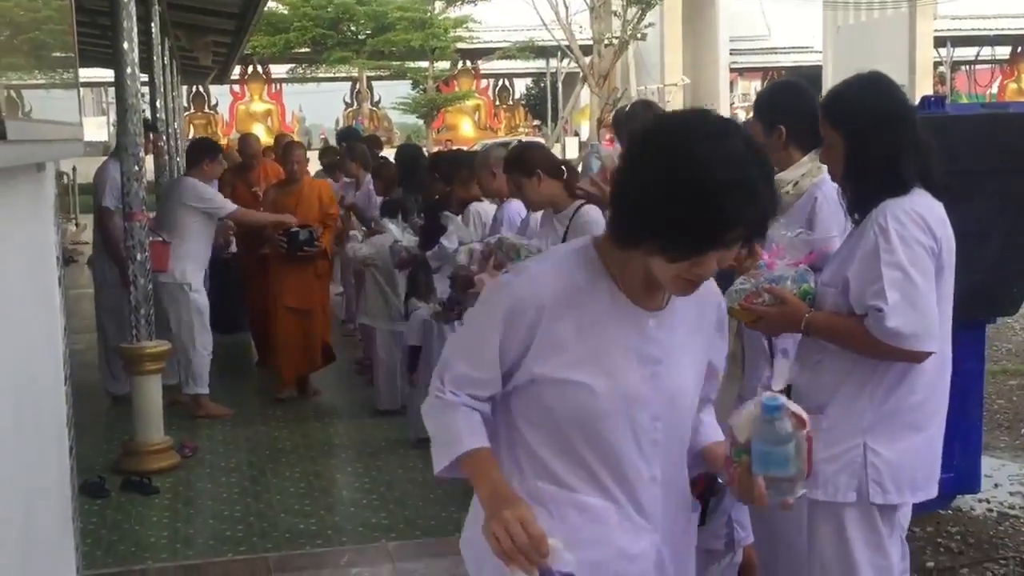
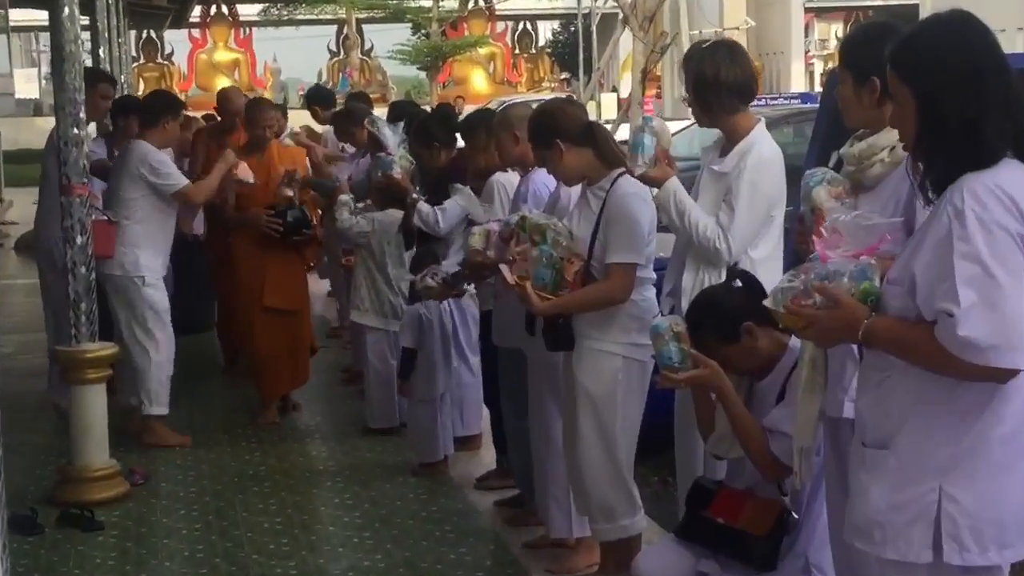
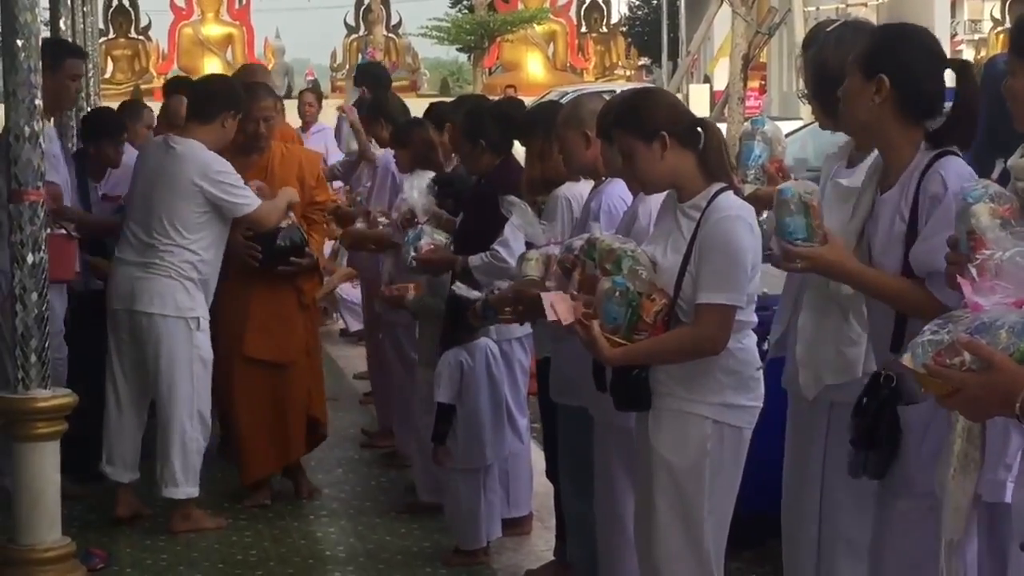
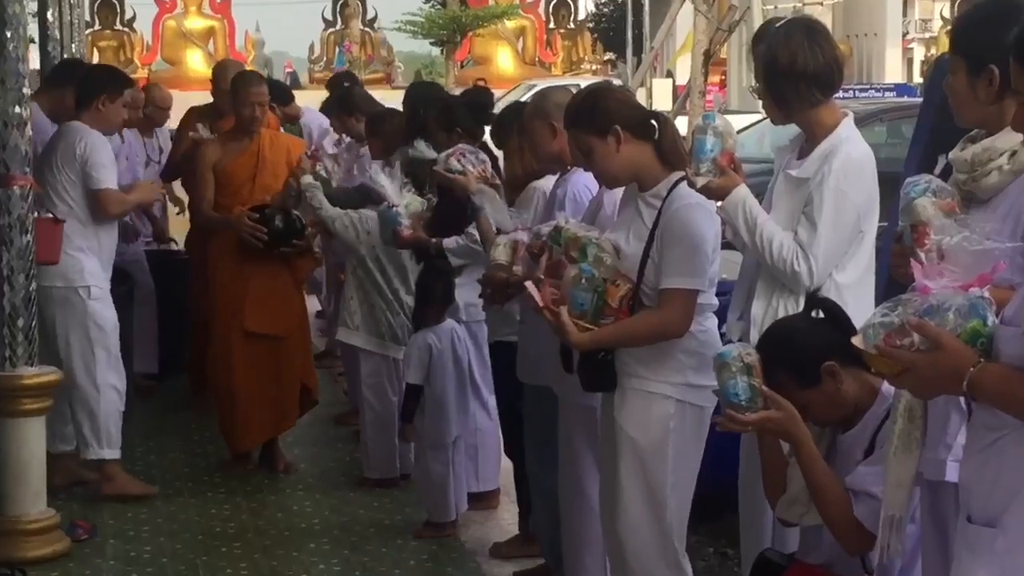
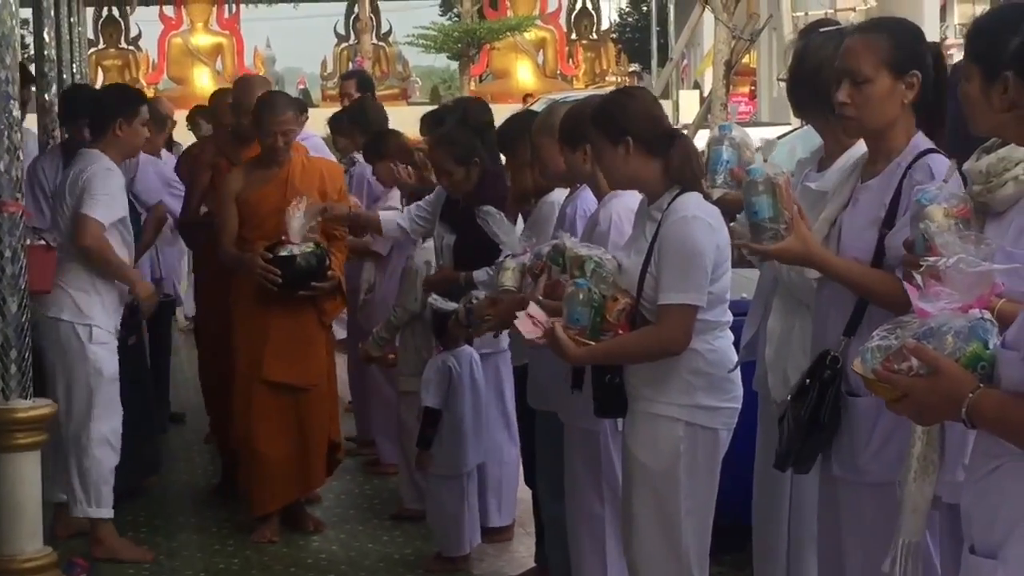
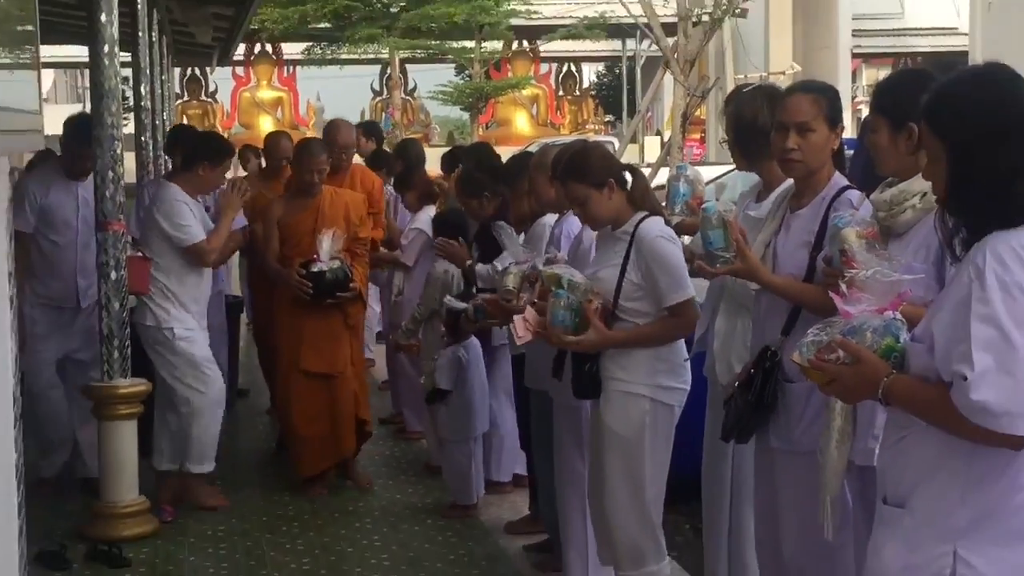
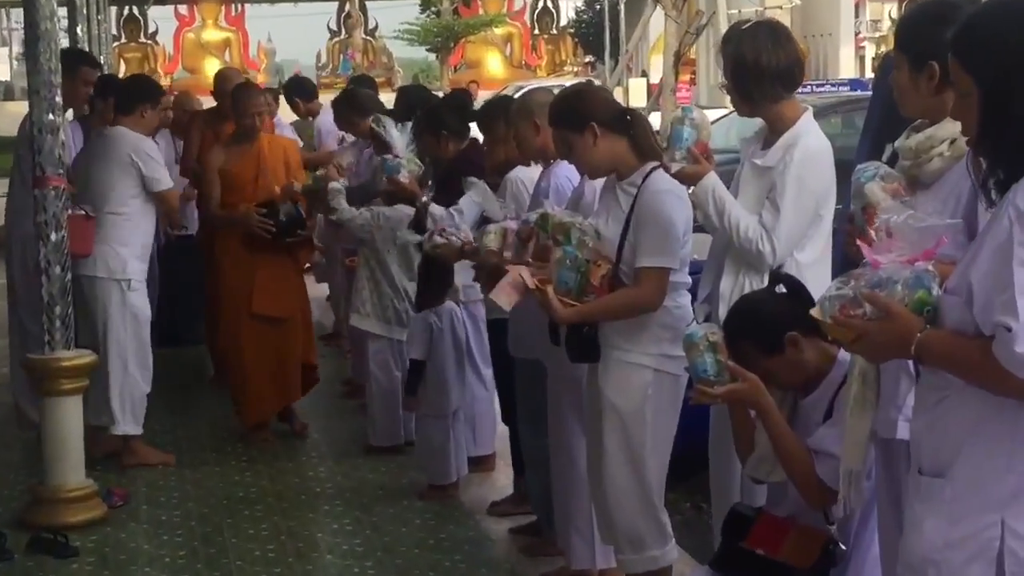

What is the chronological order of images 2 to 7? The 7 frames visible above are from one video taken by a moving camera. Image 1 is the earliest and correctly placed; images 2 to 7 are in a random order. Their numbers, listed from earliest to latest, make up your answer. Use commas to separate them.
2, 7, 4, 3, 5, 6
